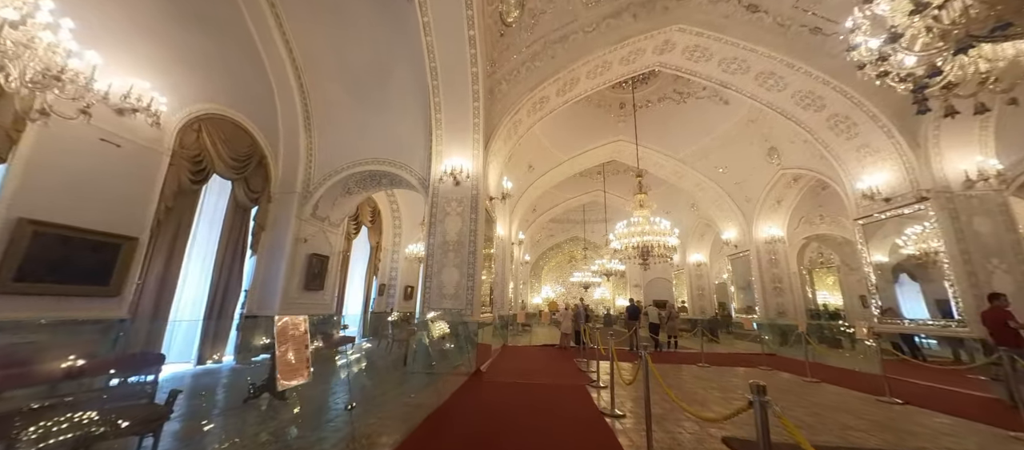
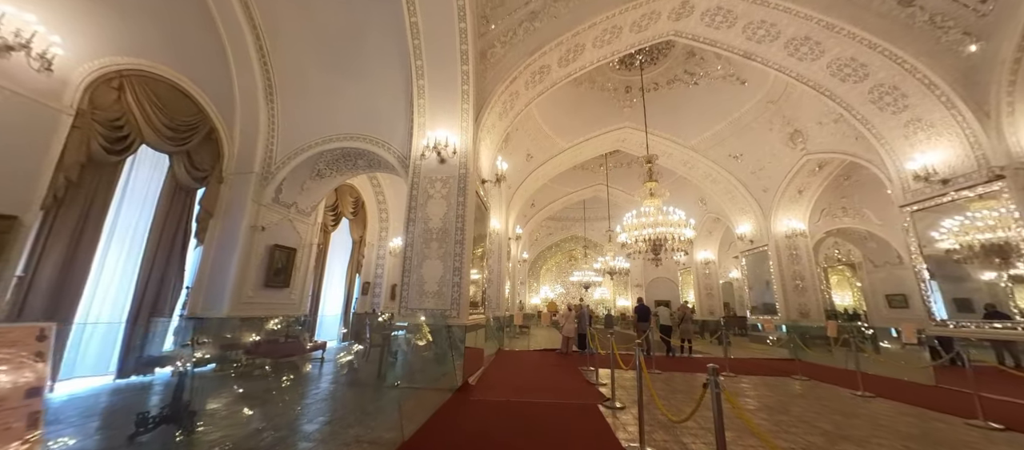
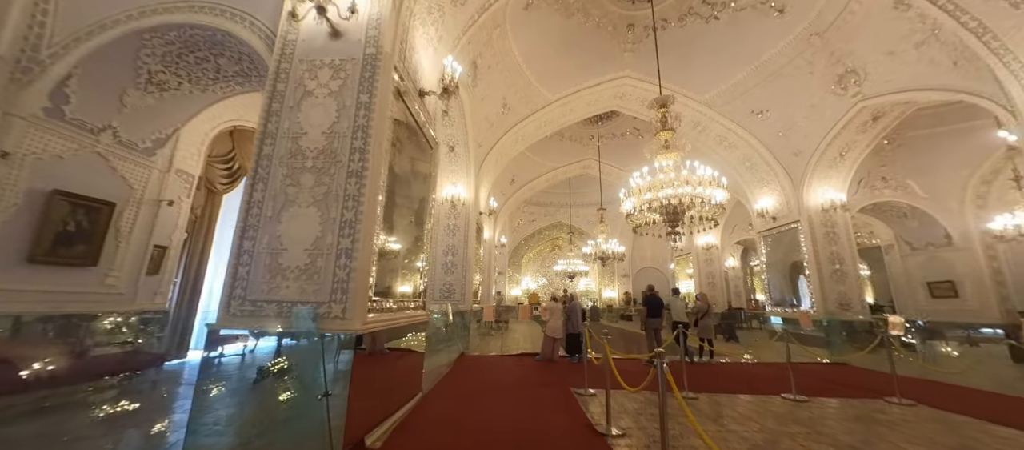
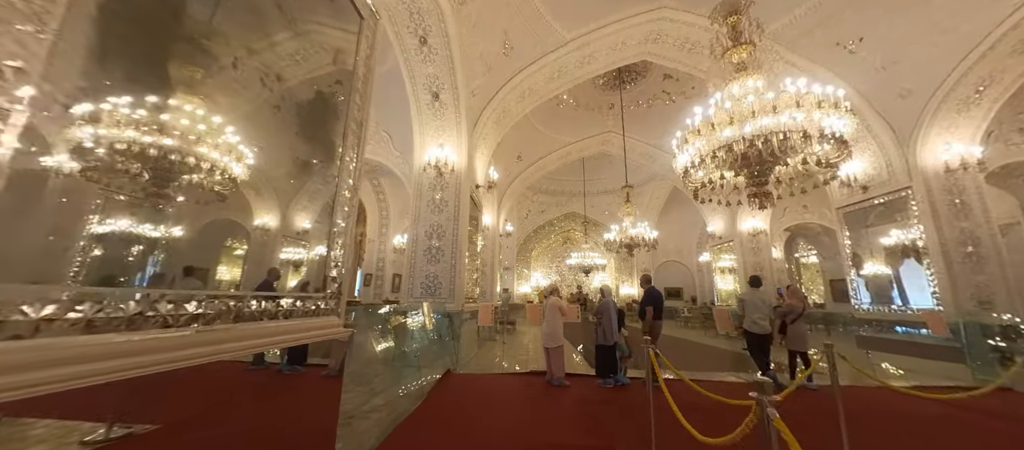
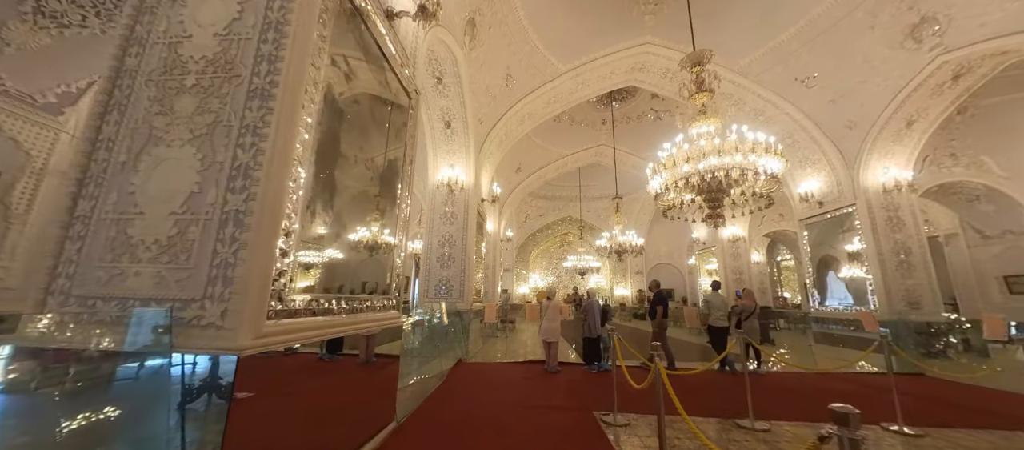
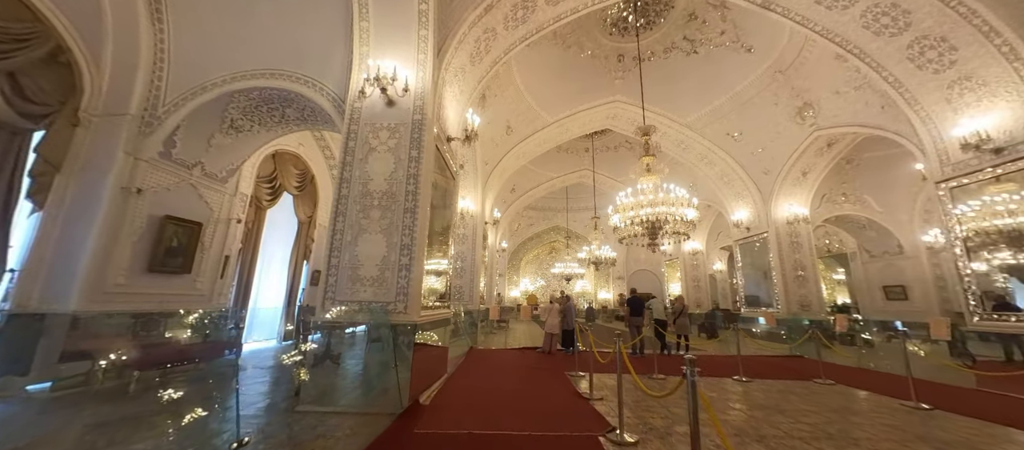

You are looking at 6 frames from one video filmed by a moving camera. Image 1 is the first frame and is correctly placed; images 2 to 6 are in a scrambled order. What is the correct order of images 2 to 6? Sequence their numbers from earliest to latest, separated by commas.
2, 6, 3, 5, 4
